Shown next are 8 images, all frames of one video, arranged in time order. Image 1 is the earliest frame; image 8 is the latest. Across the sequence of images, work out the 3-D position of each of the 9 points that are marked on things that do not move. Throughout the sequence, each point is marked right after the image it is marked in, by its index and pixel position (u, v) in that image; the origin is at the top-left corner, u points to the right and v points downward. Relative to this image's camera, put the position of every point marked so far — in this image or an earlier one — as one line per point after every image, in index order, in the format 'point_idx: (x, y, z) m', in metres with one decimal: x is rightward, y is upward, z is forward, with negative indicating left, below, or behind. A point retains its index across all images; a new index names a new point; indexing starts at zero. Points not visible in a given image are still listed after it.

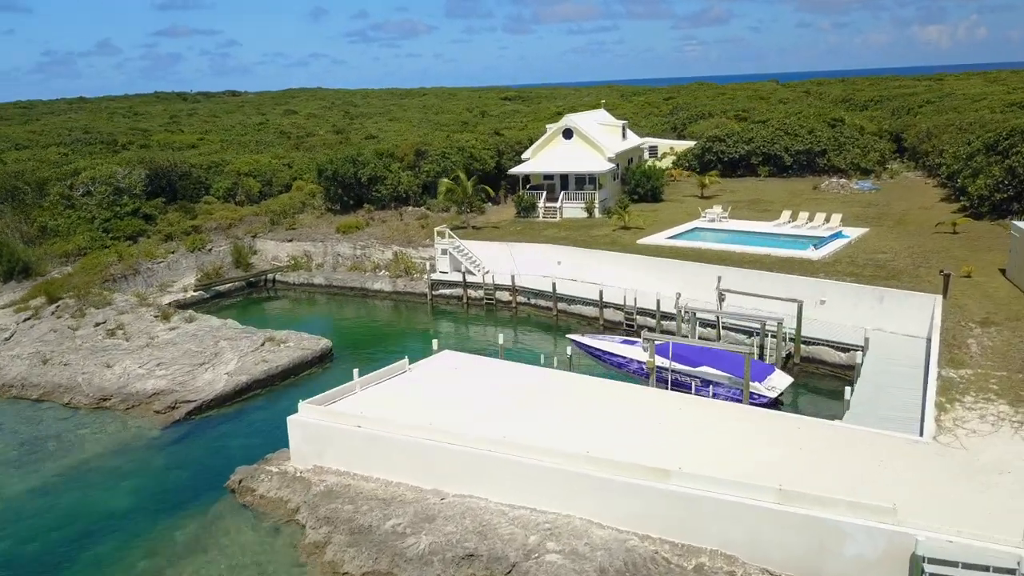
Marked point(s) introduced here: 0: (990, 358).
0: (+11.2, -1.6, +19.5) m
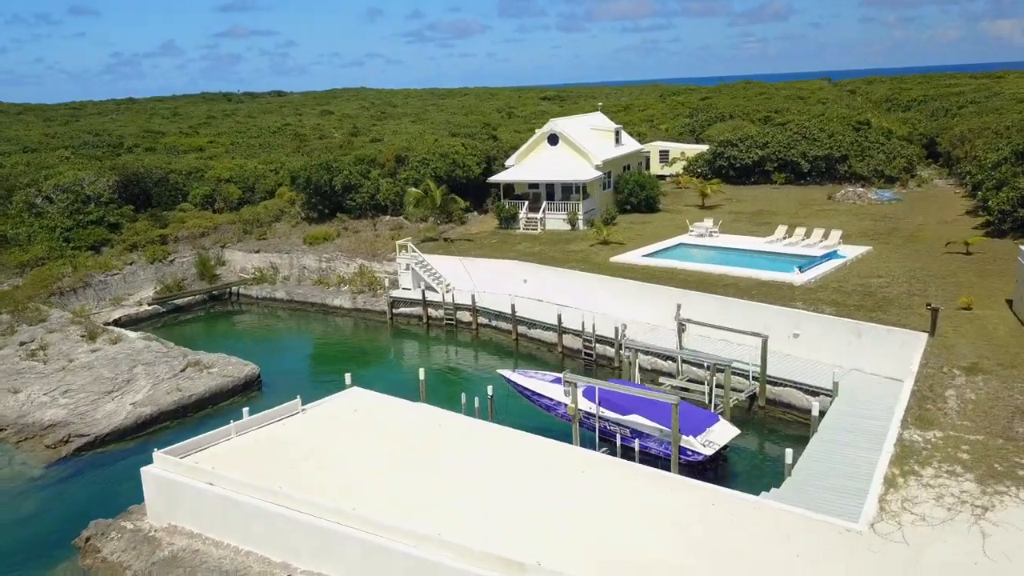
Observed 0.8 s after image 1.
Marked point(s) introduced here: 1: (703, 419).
0: (+8.9, -2.5, +16.3) m
1: (+4.1, -2.8, +17.9) m
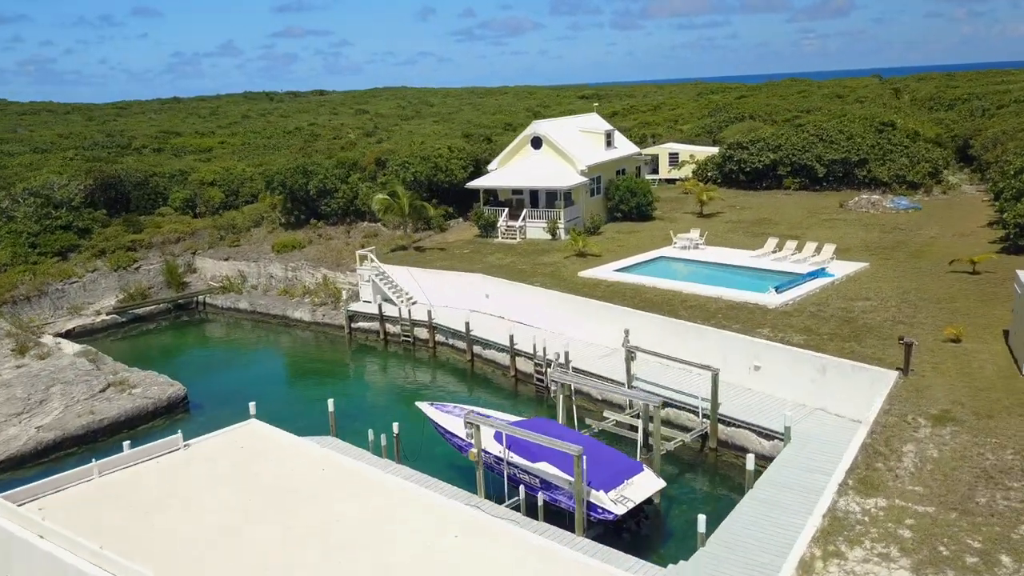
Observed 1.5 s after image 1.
0: (+6.8, -3.1, +13.7) m
1: (+2.1, -3.4, +15.6) m
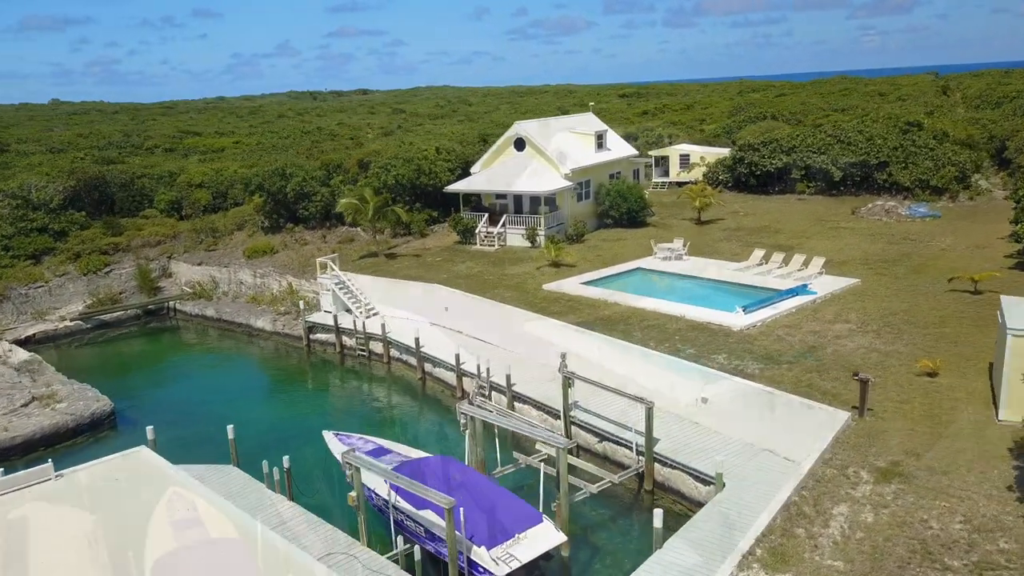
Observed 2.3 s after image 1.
0: (+4.6, -3.6, +11.5) m
1: (+0.1, -3.8, +13.7) m
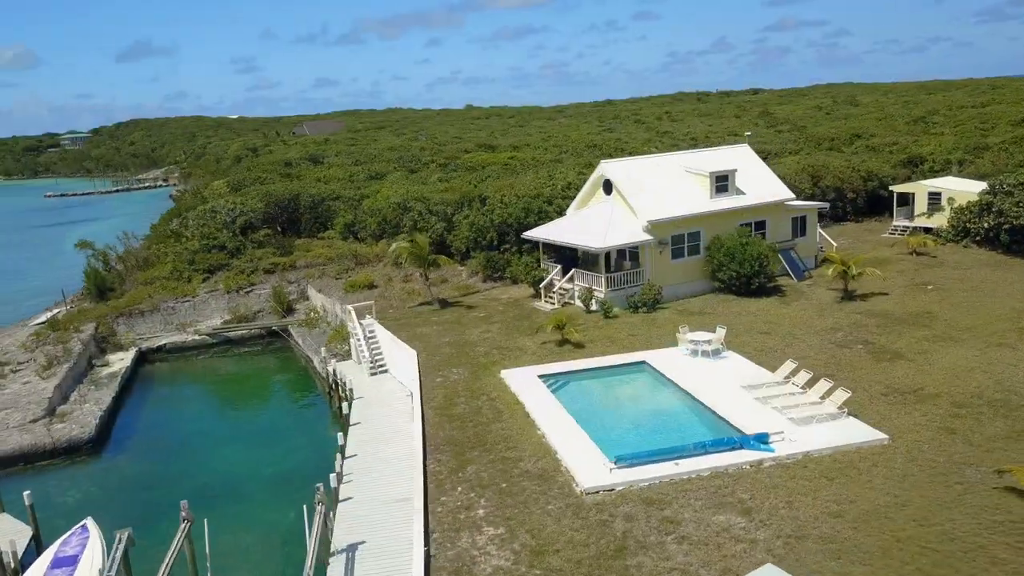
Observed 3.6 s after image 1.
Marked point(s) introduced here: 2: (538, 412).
0: (+1.1, -4.7, +9.2) m
1: (-2.9, -4.7, +12.3) m
2: (+0.5, -2.6, +17.9) m
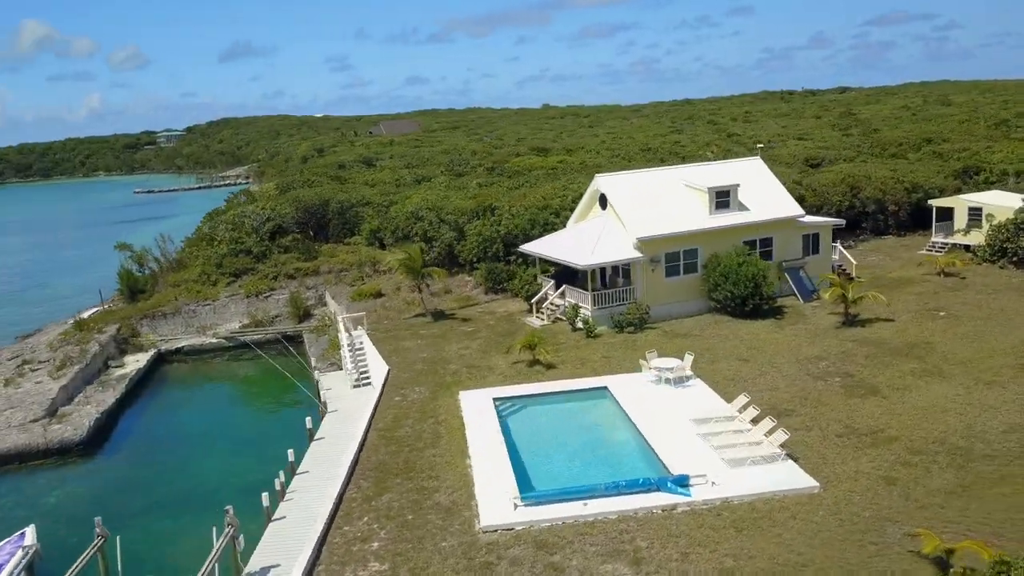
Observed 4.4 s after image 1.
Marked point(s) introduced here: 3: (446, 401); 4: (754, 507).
0: (-1.1, -5.2, +8.8) m
1: (-4.8, -5.1, +12.4) m
2: (-0.8, -3.1, +17.5) m
3: (-1.6, -2.8, +20.1) m
4: (+4.0, -3.3, +13.7) m
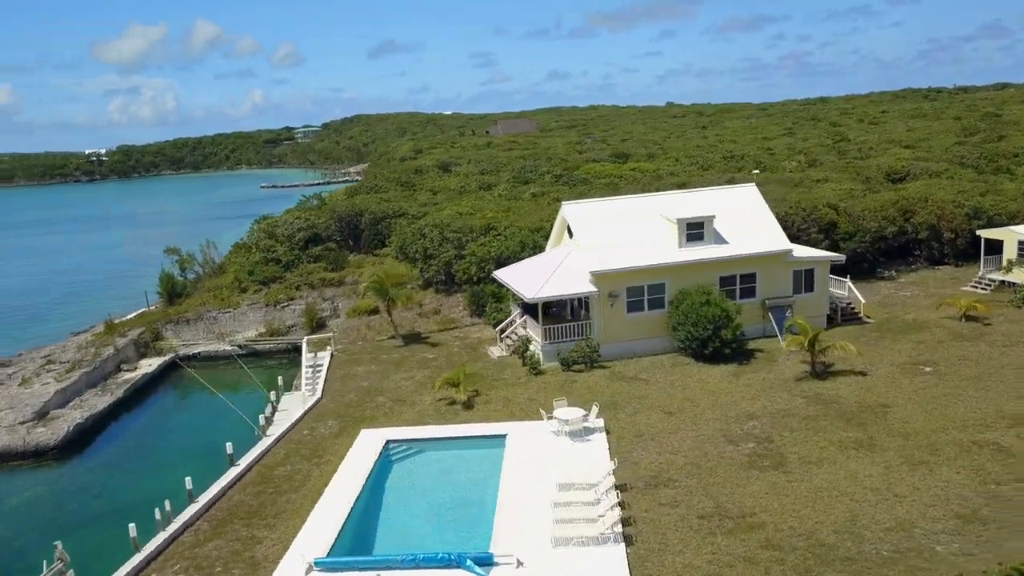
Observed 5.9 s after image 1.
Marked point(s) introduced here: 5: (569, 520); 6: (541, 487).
0: (-5.4, -6.1, +8.6) m
1: (-8.4, -5.9, +12.7) m
2: (-3.5, -4.0, +17.1) m
3: (-4.0, -3.6, +19.7) m
4: (+0.6, -4.4, +12.6) m
5: (+1.1, -4.0, +14.5) m
6: (+0.5, -3.8, +15.9) m
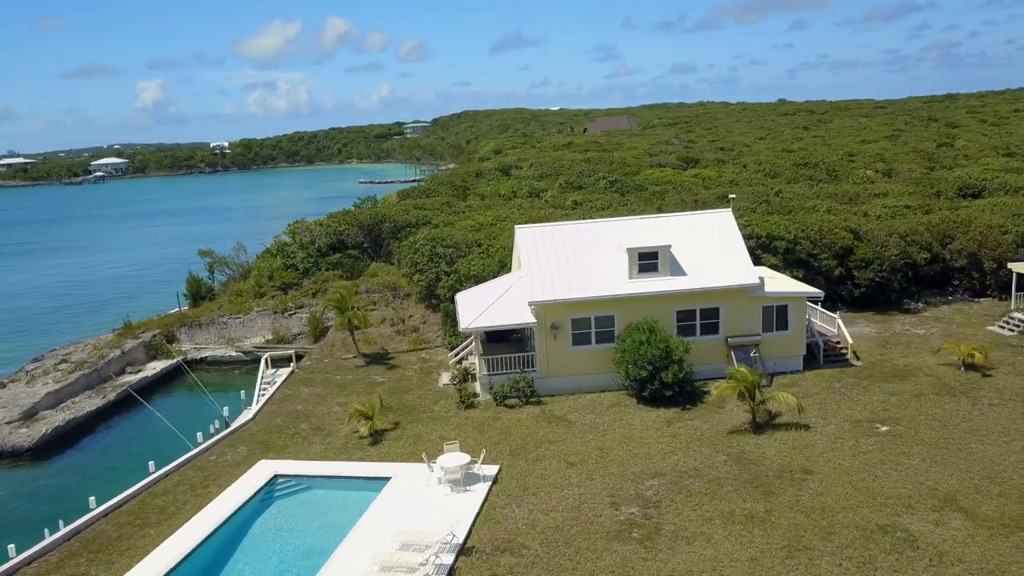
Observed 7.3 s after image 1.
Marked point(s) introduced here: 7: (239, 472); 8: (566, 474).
0: (-9.3, -6.7, +8.7) m
1: (-11.8, -6.4, +13.1) m
2: (-6.2, -4.7, +16.7) m
3: (-6.3, -4.2, +19.4) m
4: (-2.8, -5.2, +11.7) m
5: (-2.0, -4.9, +13.6) m
6: (-2.4, -4.6, +15.0) m
7: (-6.1, -4.2, +19.1) m
8: (+1.0, -3.8, +17.3) m
